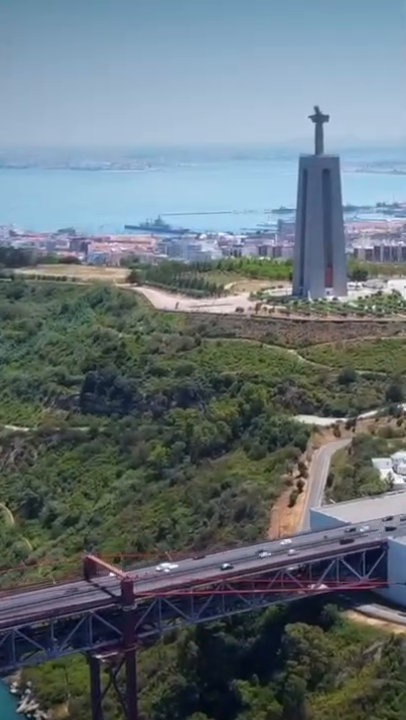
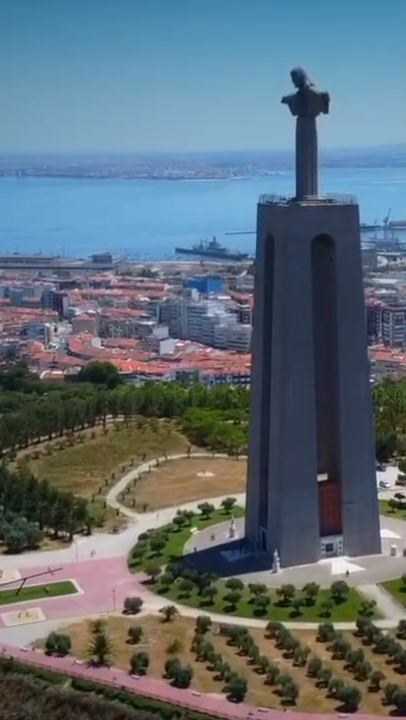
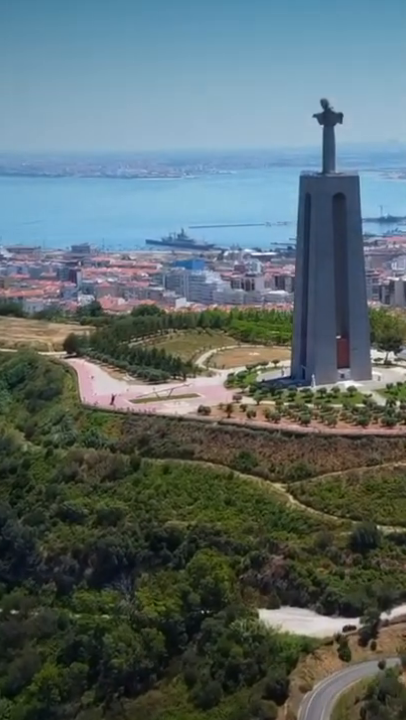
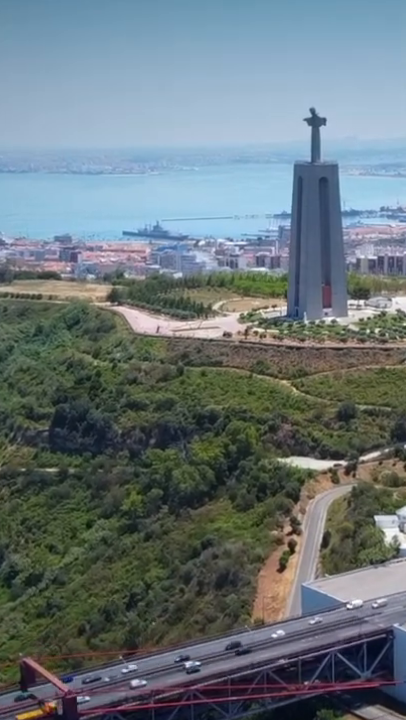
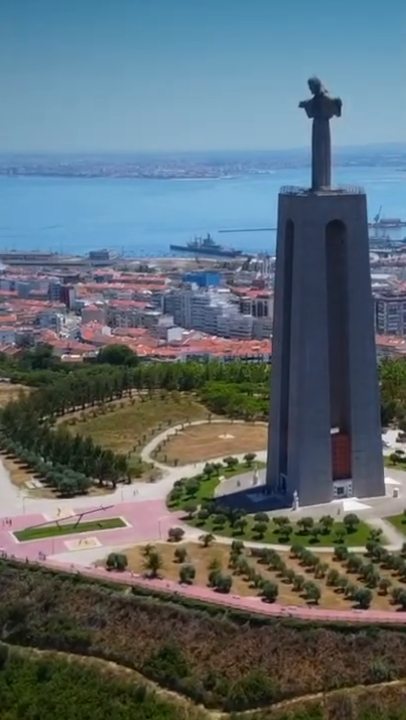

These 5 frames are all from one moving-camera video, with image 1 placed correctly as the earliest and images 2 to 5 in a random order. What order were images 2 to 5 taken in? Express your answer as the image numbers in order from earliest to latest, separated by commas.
4, 3, 5, 2
